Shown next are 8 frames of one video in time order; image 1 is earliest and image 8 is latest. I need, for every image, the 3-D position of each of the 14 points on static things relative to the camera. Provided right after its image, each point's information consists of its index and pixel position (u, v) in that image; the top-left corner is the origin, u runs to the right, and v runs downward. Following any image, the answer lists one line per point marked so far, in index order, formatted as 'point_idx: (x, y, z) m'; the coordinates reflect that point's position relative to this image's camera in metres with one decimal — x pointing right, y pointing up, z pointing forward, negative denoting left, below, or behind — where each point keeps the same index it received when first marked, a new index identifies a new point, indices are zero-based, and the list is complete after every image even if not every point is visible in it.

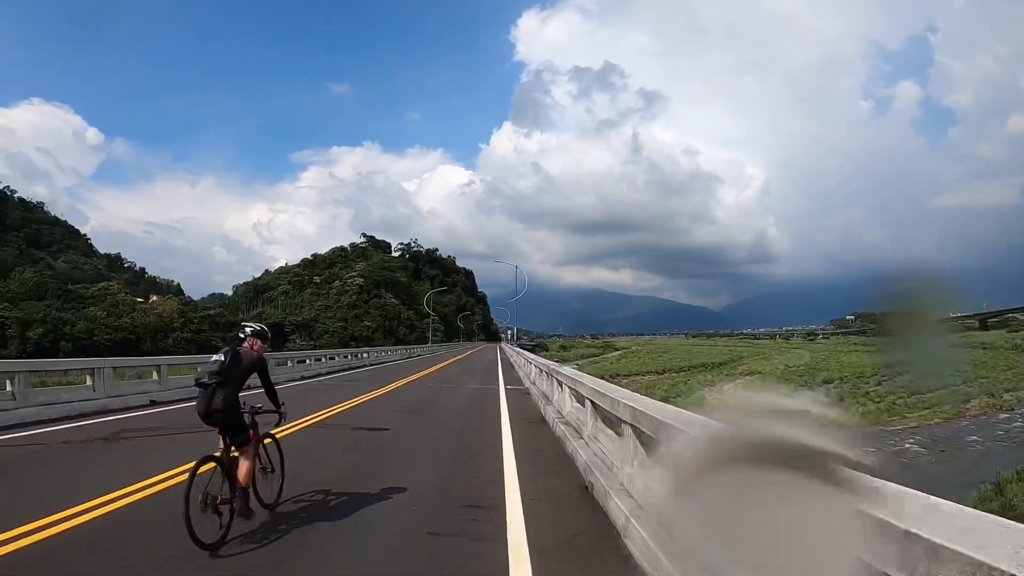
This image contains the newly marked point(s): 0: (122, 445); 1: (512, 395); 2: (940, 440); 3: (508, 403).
0: (-3.4, -1.4, +11.0) m
1: (0.0, -1.6, +18.4) m
2: (+4.0, -1.4, +11.8) m
3: (0.0, -1.6, +17.2) m
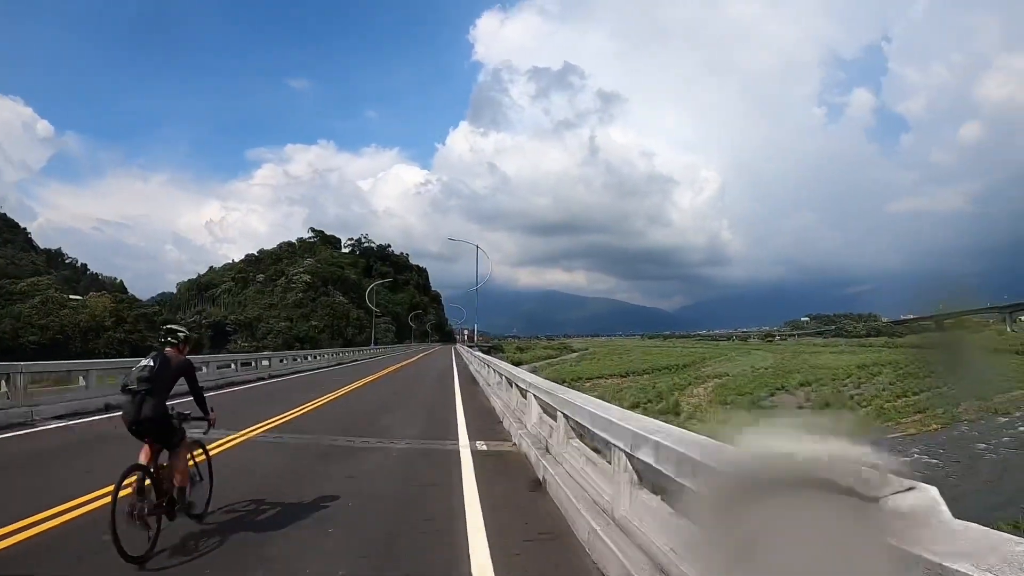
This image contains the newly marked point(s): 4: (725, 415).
0: (-3.7, -1.3, +9.5) m
1: (-0.6, -1.6, +17.0) m
2: (+3.7, -1.4, +10.6) m
3: (-0.6, -1.5, +15.9) m
4: (+2.1, -1.3, +12.5) m
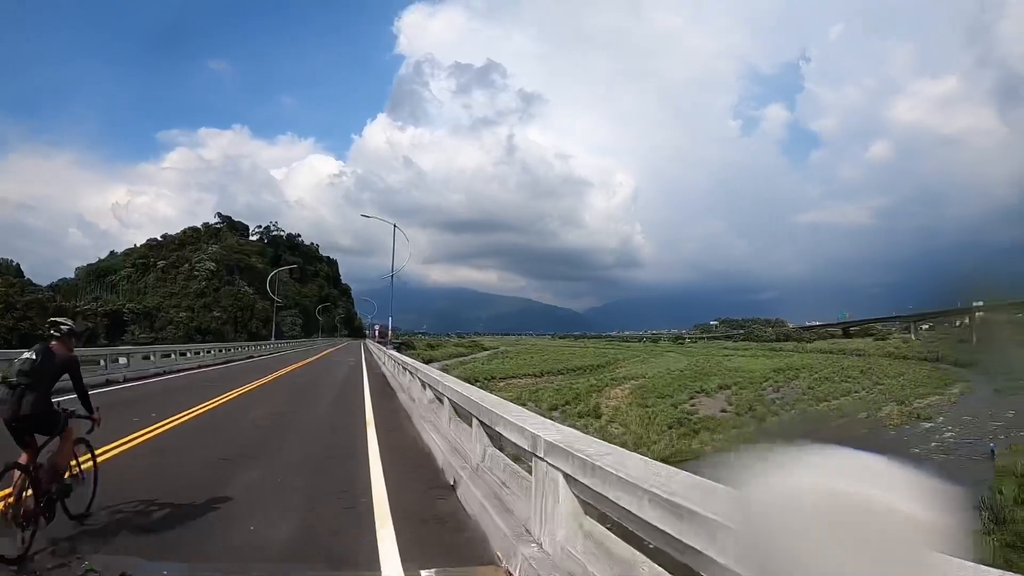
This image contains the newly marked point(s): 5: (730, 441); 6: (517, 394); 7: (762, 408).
0: (-4.4, -1.2, +8.5) m
1: (-1.8, -1.5, +16.2) m
2: (+2.9, -1.4, +10.1) m
3: (-1.7, -1.4, +15.1) m
4: (+1.3, -1.3, +11.9) m
5: (+1.8, -1.3, +10.5) m
6: (+0.1, -1.4, +15.9) m
7: (+2.9, -1.4, +14.2) m
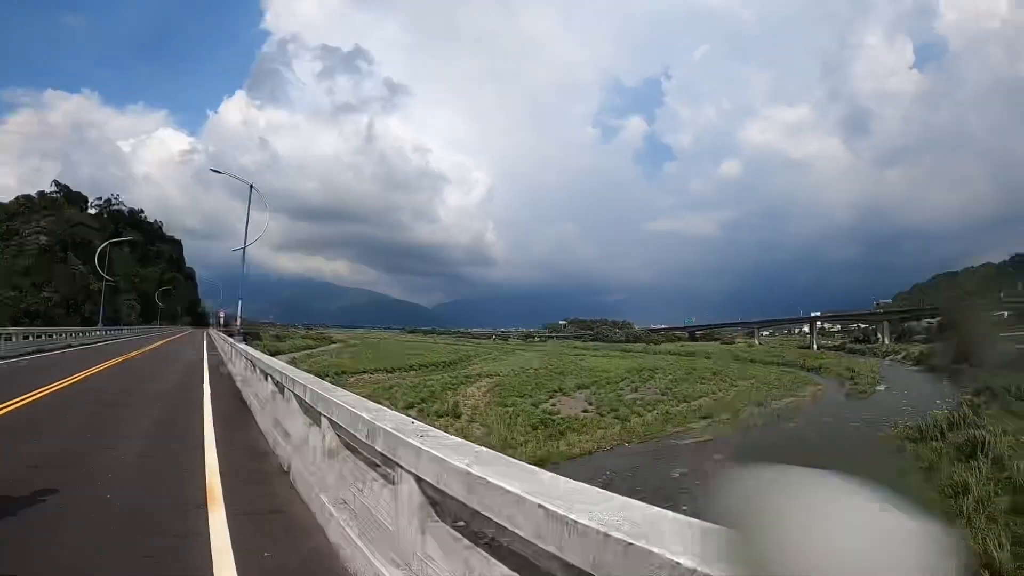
0: (-5.2, -0.9, +7.2) m
1: (-3.6, -1.3, +15.2) m
2: (+1.8, -1.4, +9.7) m
3: (-3.4, -1.3, +14.1) m
4: (-0.1, -1.2, +11.3) m
5: (+0.7, -1.3, +10.0) m
6: (-1.7, -1.3, +15.1) m
7: (+1.2, -1.3, +13.8) m
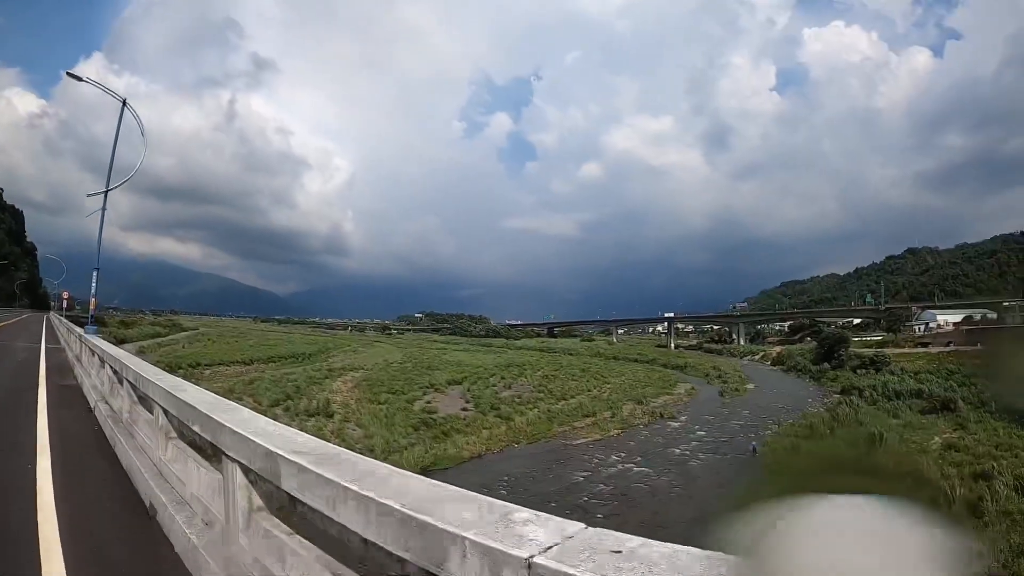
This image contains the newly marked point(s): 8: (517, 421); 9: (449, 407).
0: (-5.7, -0.7, +5.7) m
1: (-5.0, -1.0, +13.8) m
2: (+1.0, -1.3, +9.0) m
3: (-4.7, -1.0, +12.7) m
4: (-1.1, -1.1, +10.3) m
5: (-0.2, -1.2, +9.1) m
6: (-3.2, -1.1, +13.9) m
7: (-0.1, -1.2, +13.0) m
8: (+0.1, -1.2, +11.7) m
9: (-0.6, -1.2, +12.2) m
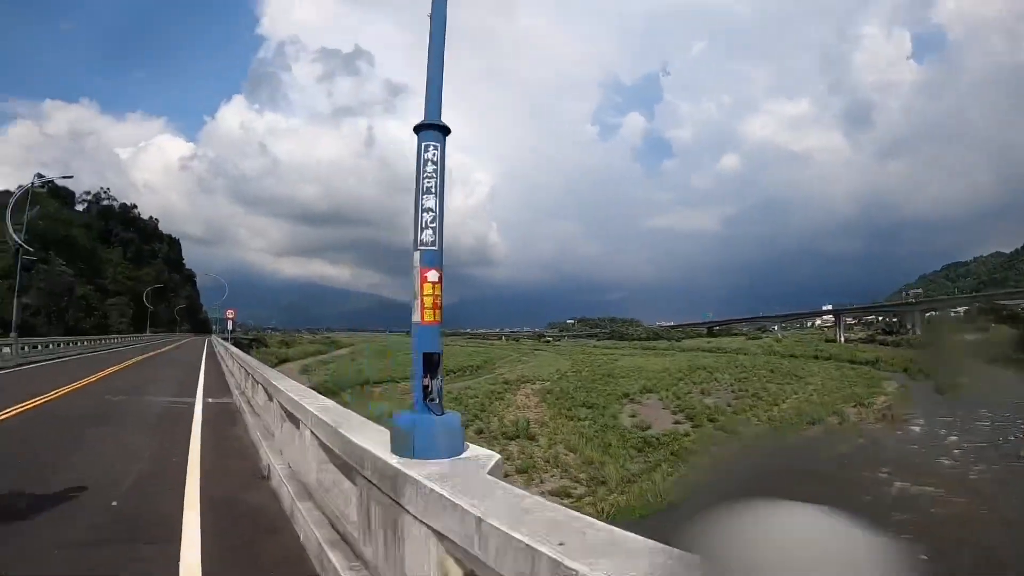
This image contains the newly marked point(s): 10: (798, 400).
0: (-4.6, -0.9, +4.8) m
1: (-2.9, -1.2, +12.7) m
2: (+2.5, -1.2, +7.2) m
3: (-2.7, -1.2, +11.6) m
4: (+0.6, -1.0, +8.8) m
5: (+1.3, -1.1, +7.5) m
6: (-1.1, -1.2, +12.6) m
7: (+1.9, -1.2, +11.3) m
8: (+1.9, -1.2, +10.0) m
9: (+1.3, -1.1, +10.6) m
10: (+3.2, -1.3, +13.9) m
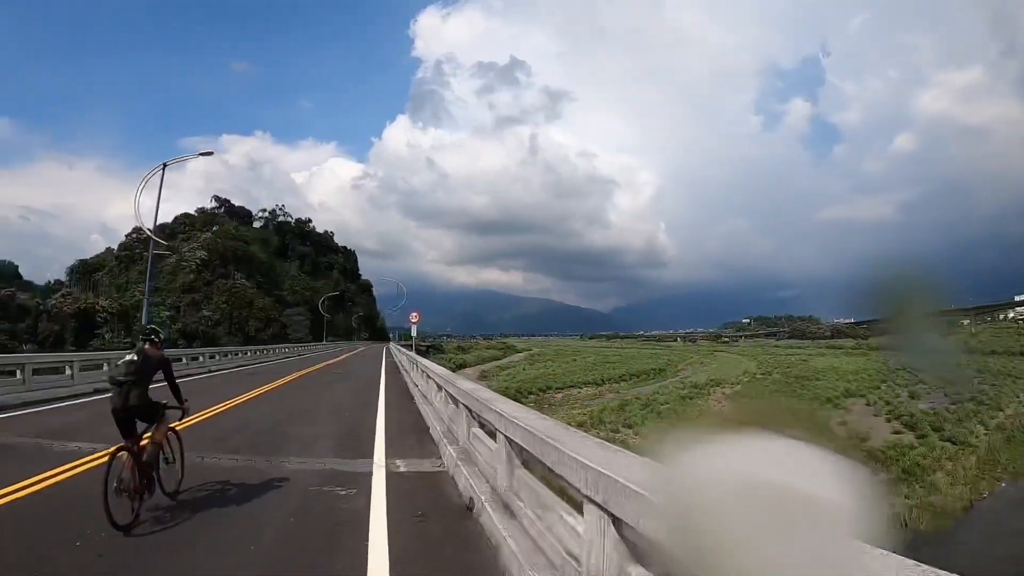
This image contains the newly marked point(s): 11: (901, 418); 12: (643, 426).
0: (-3.8, -1.0, +4.6) m
1: (-1.1, -1.3, +12.2) m
2: (+3.5, -1.1, +6.1) m
3: (-1.0, -1.3, +11.1) m
4: (+1.9, -1.0, +7.9) m
5: (+2.4, -1.1, +6.5) m
6: (+0.8, -1.2, +11.9) m
7: (+3.5, -1.1, +10.2) m
8: (+3.3, -1.1, +8.9) m
9: (+2.8, -1.1, +9.6) m
10: (+5.2, -1.2, +12.6) m
11: (+3.4, -1.1, +10.8) m
12: (+1.1, -1.1, +10.0) m
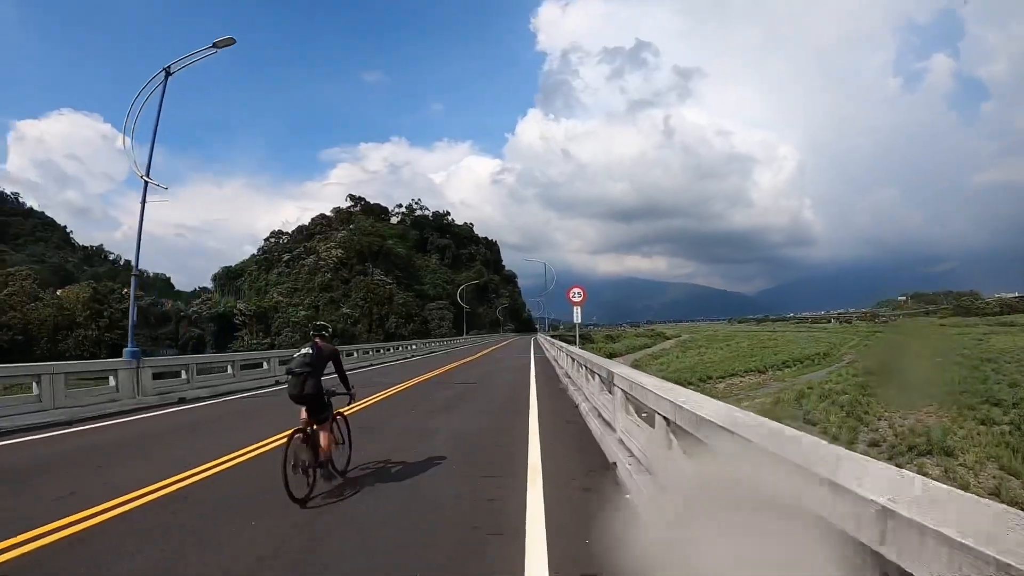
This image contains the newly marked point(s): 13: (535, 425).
0: (-3.2, -1.1, +3.9) m
1: (+0.4, -1.2, +11.2) m
2: (+4.2, -0.9, +4.6) m
3: (+0.3, -1.2, +10.1) m
4: (+2.8, -0.9, +6.5) m
5: (+3.2, -0.9, +5.1) m
6: (+2.1, -1.0, +10.7) m
7: (+4.7, -0.8, +8.6) m
8: (+4.3, -0.9, +7.4) m
9: (+3.9, -0.9, +8.1) m
10: (+6.6, -0.9, +10.9) m
11: (+4.7, -0.9, +9.3) m
12: (+2.3, -1.0, +8.8) m
13: (+0.2, -1.1, +10.0) m
